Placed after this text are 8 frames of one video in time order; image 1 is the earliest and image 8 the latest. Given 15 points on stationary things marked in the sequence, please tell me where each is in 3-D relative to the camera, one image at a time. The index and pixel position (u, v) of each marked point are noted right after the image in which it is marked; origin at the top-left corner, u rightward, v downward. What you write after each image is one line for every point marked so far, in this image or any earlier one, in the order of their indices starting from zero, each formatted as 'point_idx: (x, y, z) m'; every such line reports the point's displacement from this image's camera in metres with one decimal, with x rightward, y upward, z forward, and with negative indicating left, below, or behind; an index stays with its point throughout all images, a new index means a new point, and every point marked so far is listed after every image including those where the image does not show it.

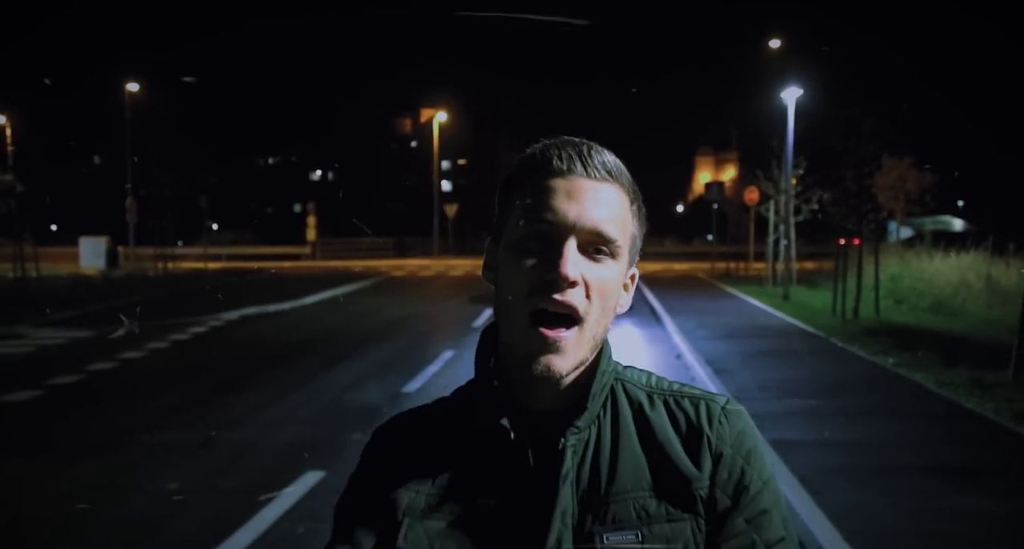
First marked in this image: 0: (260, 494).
0: (-2.4, -2.1, +7.4) m
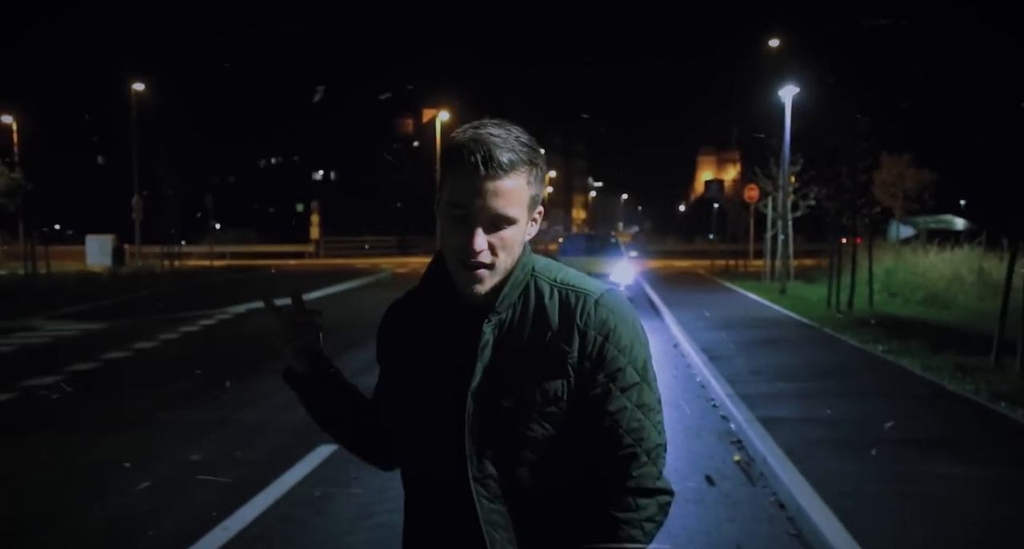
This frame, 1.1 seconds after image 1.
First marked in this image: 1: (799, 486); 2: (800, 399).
0: (-2.4, -1.9, +7.9) m
1: (+2.5, -1.9, +6.5) m
2: (+3.8, -1.6, +10.1) m
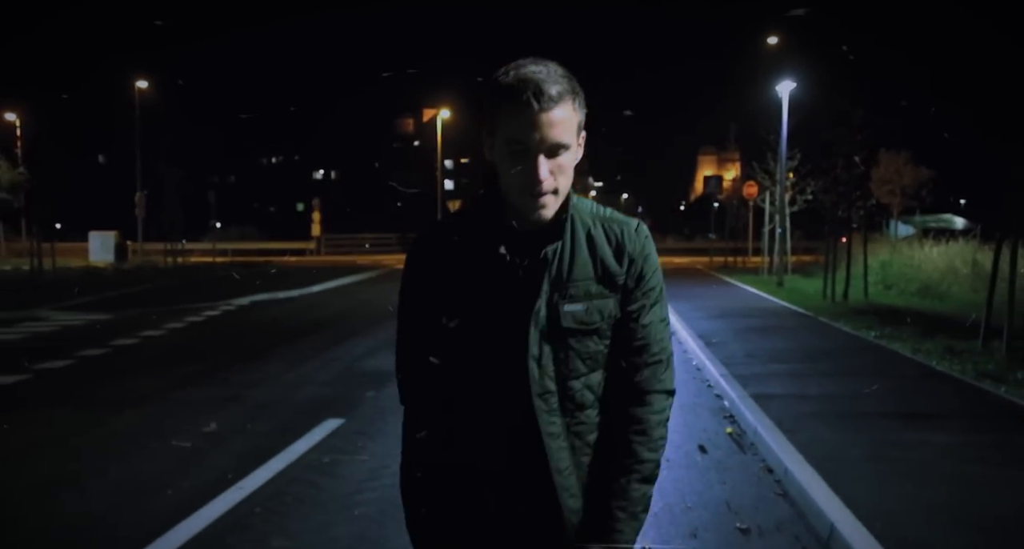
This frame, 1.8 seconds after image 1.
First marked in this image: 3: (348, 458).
0: (-2.4, -1.7, +8.2) m
1: (+2.5, -1.6, +6.8) m
2: (+3.8, -1.4, +10.4) m
3: (-1.6, -1.8, +7.3) m
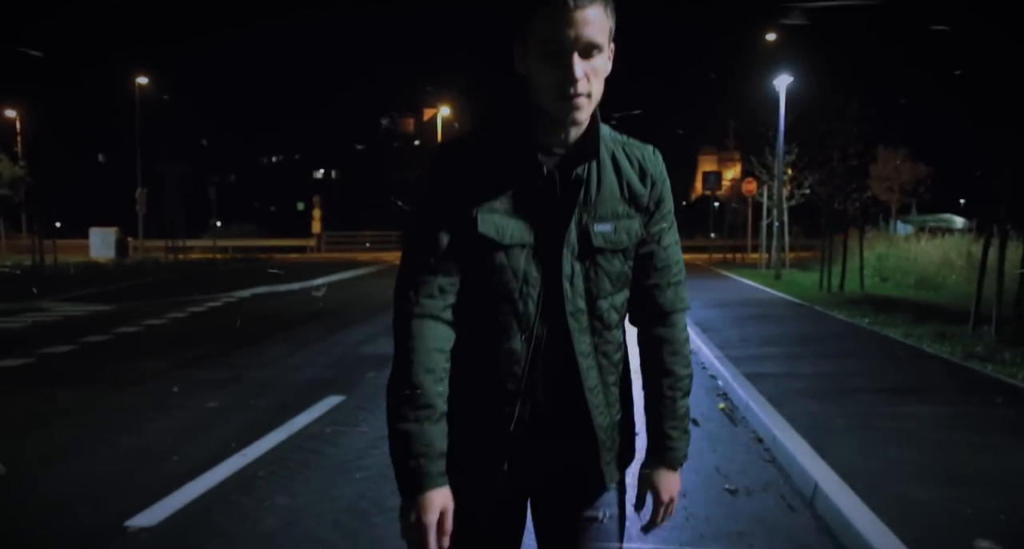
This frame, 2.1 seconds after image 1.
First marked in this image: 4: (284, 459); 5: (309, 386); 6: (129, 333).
0: (-2.4, -1.5, +8.4) m
1: (+2.5, -1.4, +7.0) m
2: (+3.8, -1.1, +10.6) m
3: (-1.7, -1.5, +7.5) m
4: (-2.0, -1.6, +6.5) m
5: (-2.6, -1.4, +9.7) m
6: (-7.9, -1.2, +15.8) m
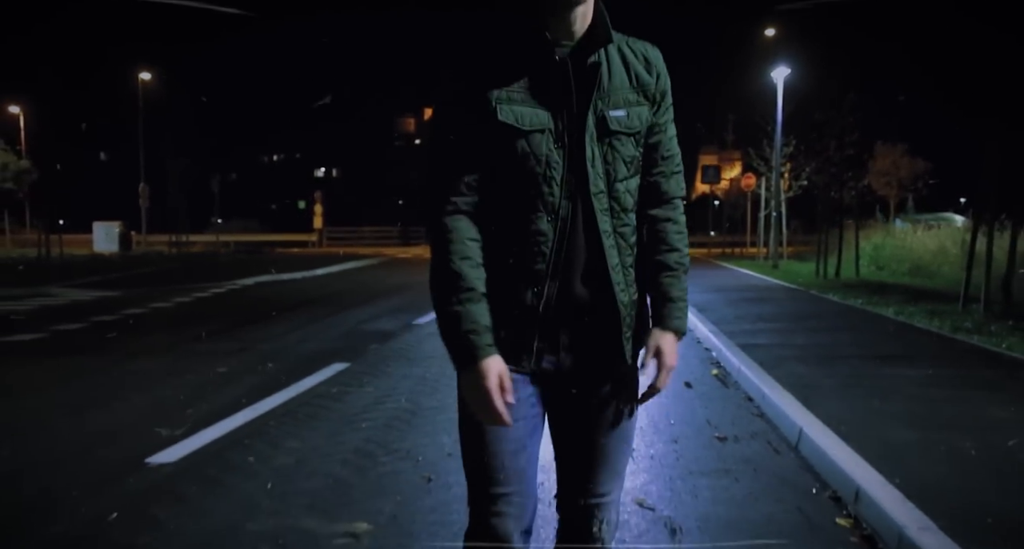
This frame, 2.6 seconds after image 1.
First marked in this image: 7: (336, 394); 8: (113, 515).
0: (-2.4, -1.1, +8.7) m
1: (+2.5, -1.1, +7.3) m
2: (+3.8, -0.8, +10.9) m
3: (-1.7, -1.2, +7.8) m
4: (-2.0, -1.2, +6.8) m
5: (-2.6, -1.1, +10.0) m
6: (-7.9, -0.8, +16.1) m
7: (-1.7, -1.2, +7.6) m
8: (-2.3, -1.4, +4.4) m
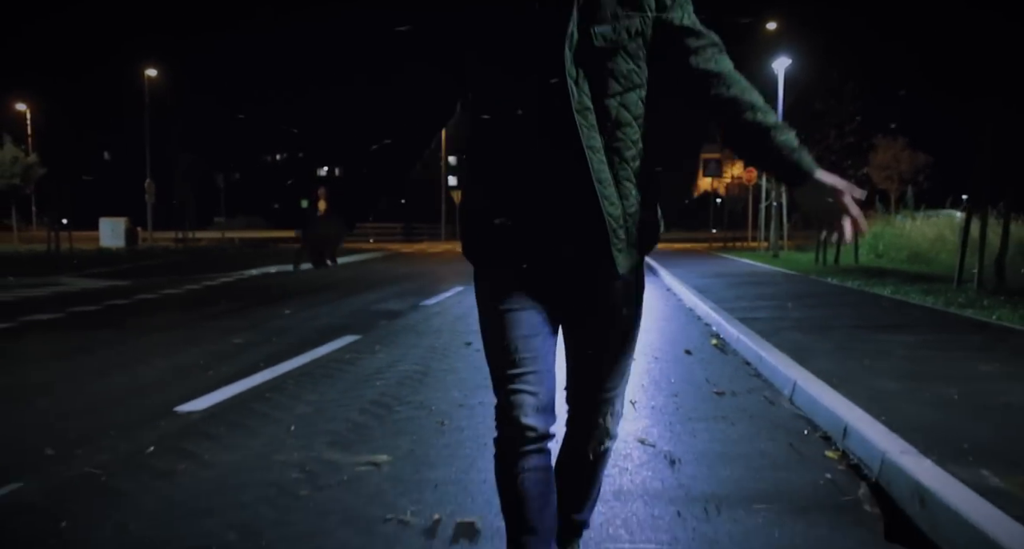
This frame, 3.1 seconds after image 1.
0: (-2.4, -0.8, +9.0) m
1: (+2.5, -0.8, +7.6) m
2: (+3.8, -0.5, +11.2) m
3: (-1.6, -0.9, +8.1) m
4: (-1.9, -0.9, +7.1) m
5: (-2.5, -0.7, +10.3) m
6: (-7.8, -0.5, +16.5) m
7: (-1.7, -0.9, +7.9) m
8: (-2.2, -1.1, +4.7) m
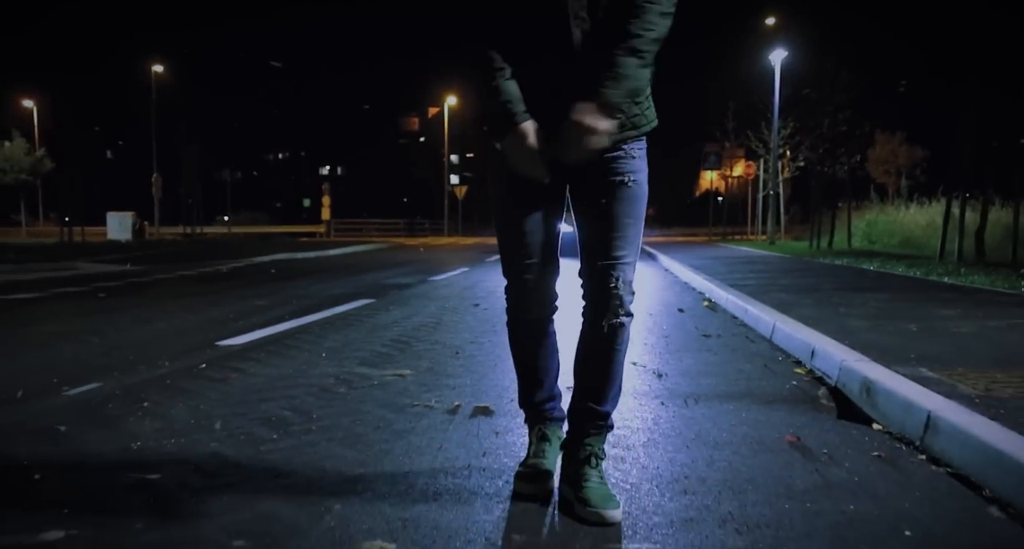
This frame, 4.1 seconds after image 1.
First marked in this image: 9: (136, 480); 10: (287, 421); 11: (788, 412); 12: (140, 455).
0: (-2.3, -0.4, +9.7) m
1: (+2.6, -0.3, +8.2) m
2: (+3.9, -0.1, +11.9) m
3: (-1.5, -0.4, +8.7) m
4: (-1.8, -0.5, +7.8) m
5: (-2.4, -0.3, +11.0) m
6: (-7.7, -0.1, +17.1) m
7: (-1.6, -0.5, +8.5) m
8: (-2.1, -0.6, +5.3) m
9: (-1.5, -0.8, +3.1) m
10: (-1.2, -0.7, +3.9) m
11: (+1.5, -0.7, +4.2) m
12: (-1.7, -0.8, +3.4) m
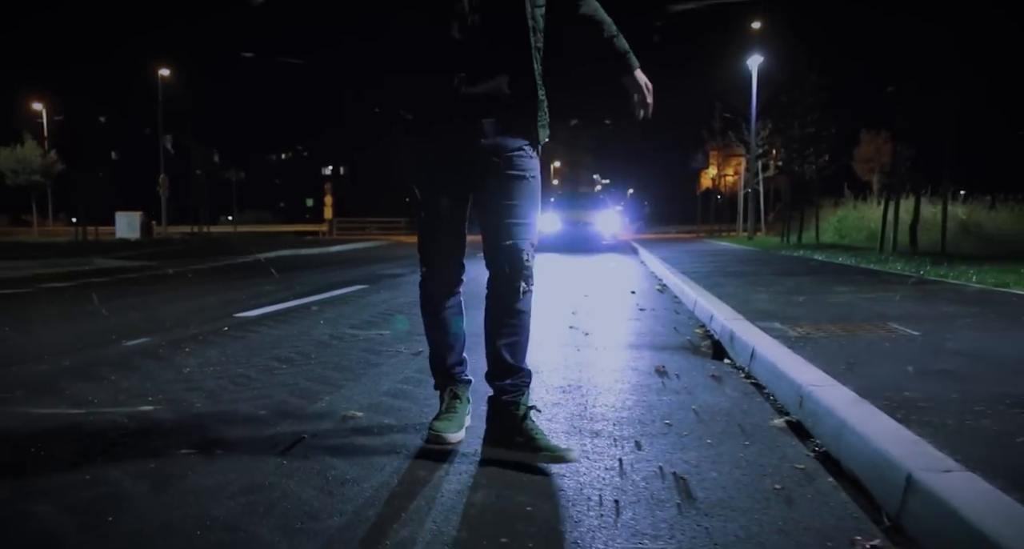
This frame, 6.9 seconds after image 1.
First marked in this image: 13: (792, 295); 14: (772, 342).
0: (-2.7, -0.2, +11.1) m
1: (+2.2, -0.2, +9.6) m
2: (+3.6, +0.1, +13.2) m
3: (-1.9, -0.3, +10.1) m
4: (-2.2, -0.3, +9.1) m
5: (-2.8, -0.2, +12.4) m
6: (-8.0, +0.1, +18.5) m
7: (-2.0, -0.3, +9.9) m
8: (-2.5, -0.5, +6.7) m
9: (-1.9, -0.7, +4.5) m
10: (-1.5, -0.6, +5.3) m
11: (+1.2, -0.6, +5.6) m
12: (-2.0, -0.6, +4.8) m
13: (+2.8, -0.2, +7.7) m
14: (+1.7, -0.4, +4.9) m
